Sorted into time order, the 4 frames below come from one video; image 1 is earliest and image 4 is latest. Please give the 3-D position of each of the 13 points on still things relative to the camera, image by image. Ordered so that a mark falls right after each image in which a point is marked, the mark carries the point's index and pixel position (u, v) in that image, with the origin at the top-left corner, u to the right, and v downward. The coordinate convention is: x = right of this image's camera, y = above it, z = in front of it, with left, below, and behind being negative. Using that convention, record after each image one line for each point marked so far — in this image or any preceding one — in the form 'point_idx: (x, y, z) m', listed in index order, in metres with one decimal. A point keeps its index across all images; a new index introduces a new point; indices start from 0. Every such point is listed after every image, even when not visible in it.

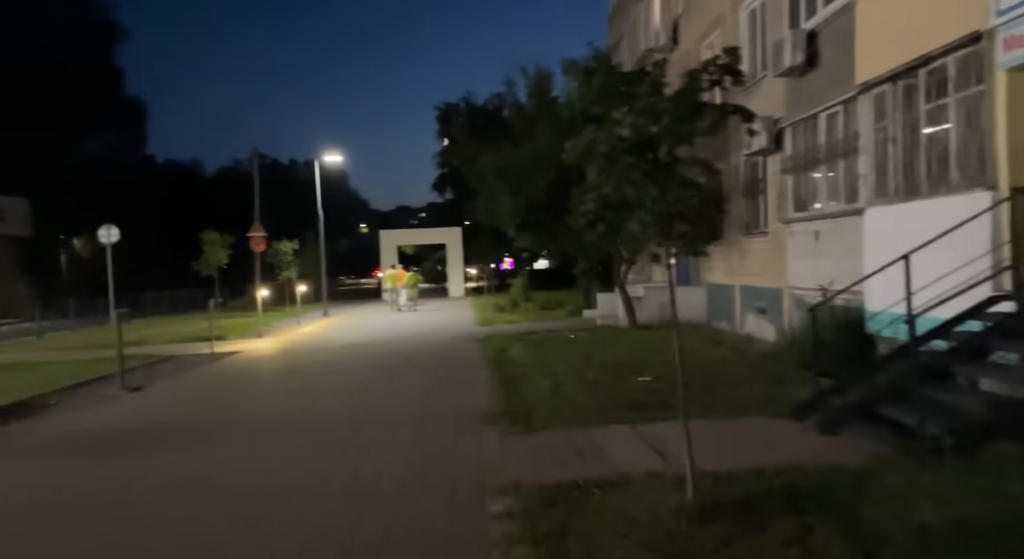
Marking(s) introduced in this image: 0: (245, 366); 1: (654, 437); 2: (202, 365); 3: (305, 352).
0: (-6.5, -2.1, +16.1) m
1: (+1.6, -1.8, +7.5) m
2: (-7.6, -2.1, +16.3) m
3: (-5.7, -2.0, +18.3) m
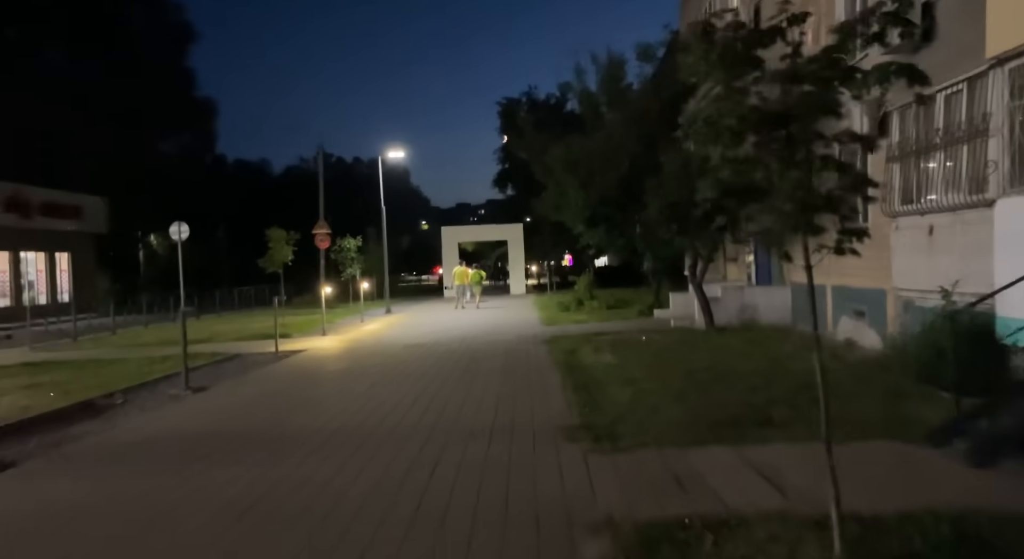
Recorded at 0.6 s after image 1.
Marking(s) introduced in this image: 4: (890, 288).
0: (-4.8, -2.0, +15.8) m
1: (+2.5, -1.8, +6.5) m
2: (-6.0, -2.1, +16.1) m
3: (-3.8, -1.9, +17.9) m
4: (+7.3, -0.2, +12.8) m
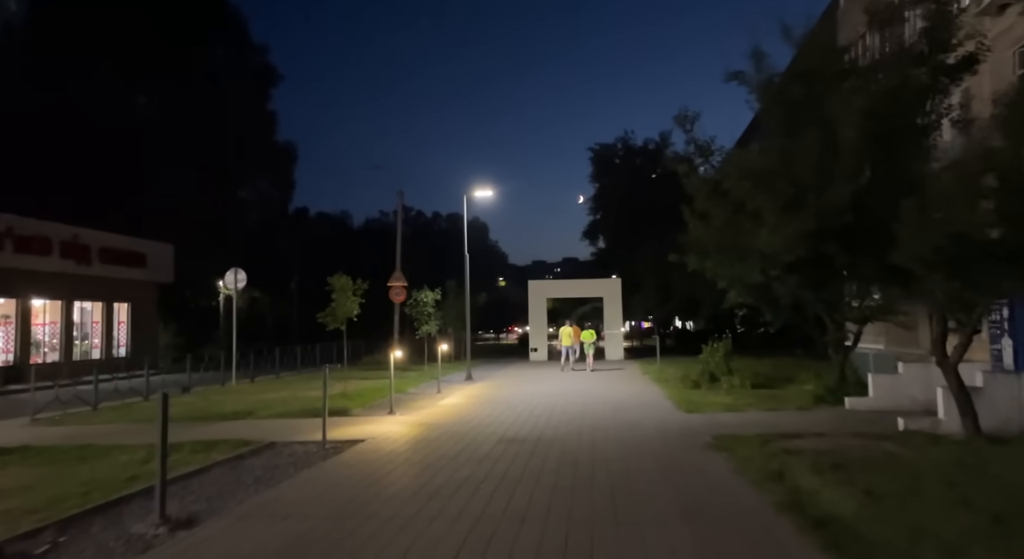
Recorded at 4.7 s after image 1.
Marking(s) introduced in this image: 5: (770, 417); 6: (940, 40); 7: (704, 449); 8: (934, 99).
0: (-2.4, -3.1, +10.7) m
1: (+3.9, -2.2, +0.7) m
2: (-3.5, -3.2, +11.2) m
3: (-1.2, -3.2, +12.7) m
4: (+9.4, -1.1, +6.6) m
5: (+5.6, -2.9, +14.3) m
6: (+6.5, +3.6, +10.1) m
7: (+3.3, -2.9, +11.4) m
8: (+6.5, +2.7, +10.1) m
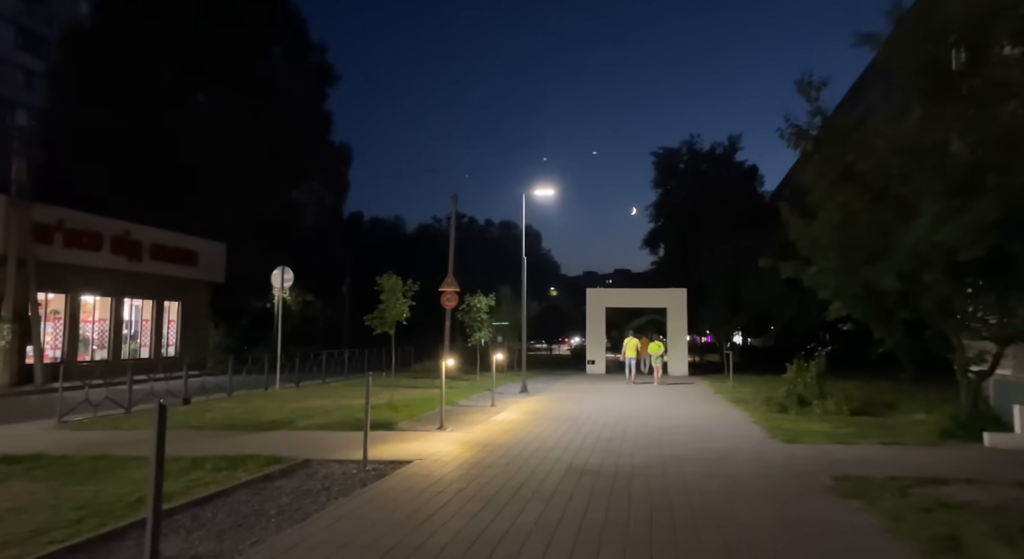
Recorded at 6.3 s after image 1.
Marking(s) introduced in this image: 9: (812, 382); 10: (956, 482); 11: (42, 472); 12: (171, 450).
0: (-1.4, -3.0, +8.9) m
1: (+4.1, -2.1, -1.5) m
2: (-2.4, -3.1, +9.4) m
3: (0.0, -3.2, +10.8) m
4: (+10.1, -1.3, +3.9) m
5: (+6.8, -3.1, +11.9) m
6: (+7.6, +3.5, +7.7) m
7: (+4.3, -2.9, +9.1) m
8: (+7.5, +2.6, +7.7) m
9: (+8.4, -2.8, +18.4) m
10: (+6.3, -2.9, +9.4) m
11: (-7.2, -3.0, +10.3) m
12: (-6.4, -3.2, +12.6) m
